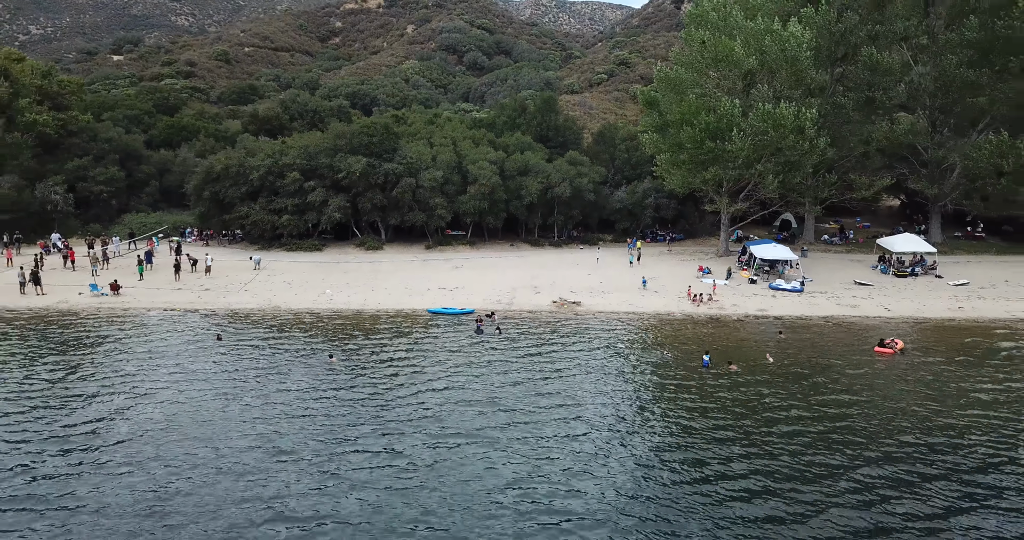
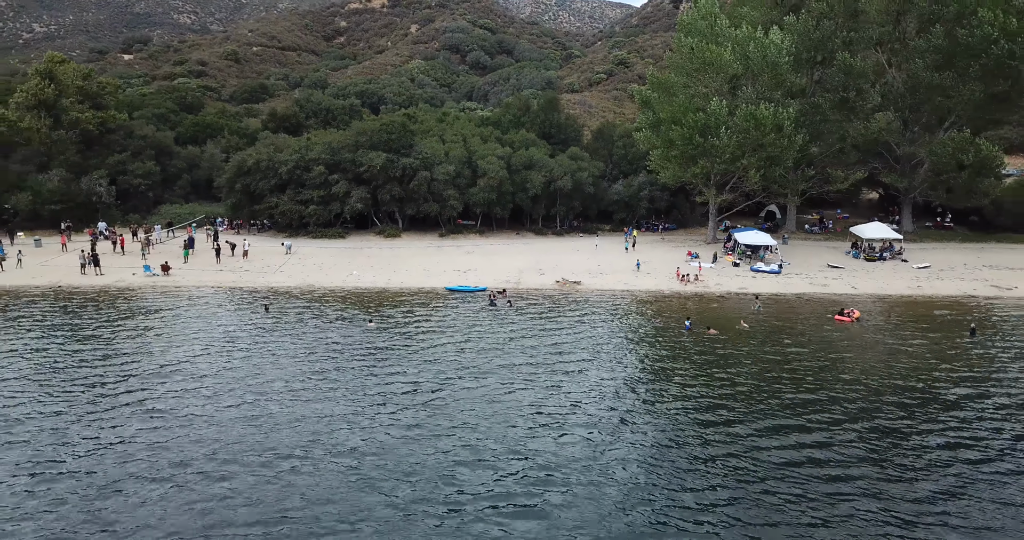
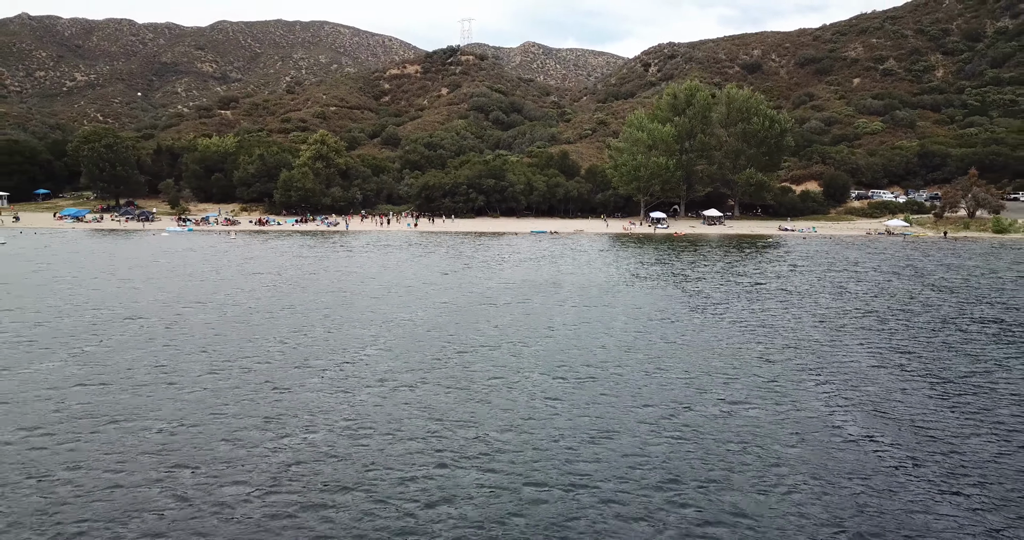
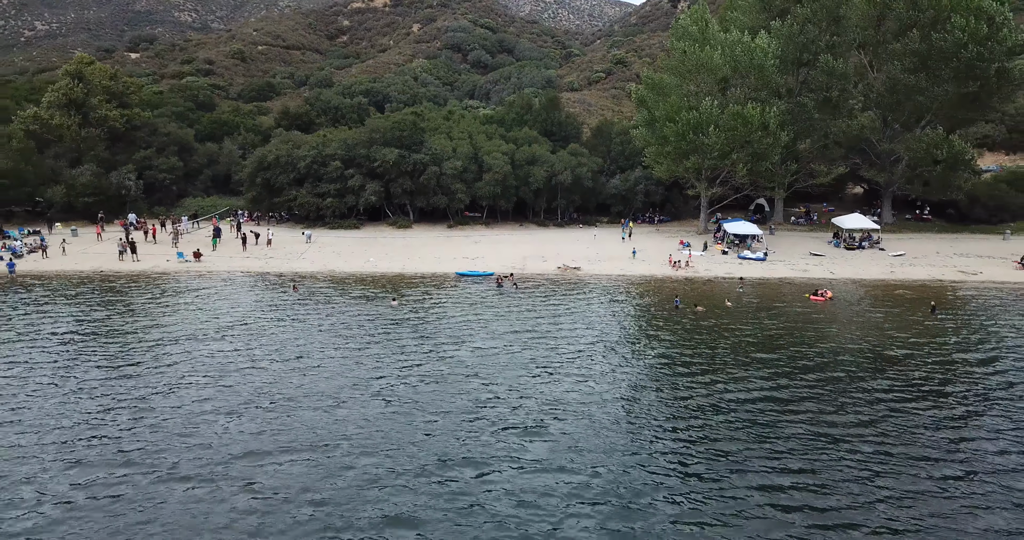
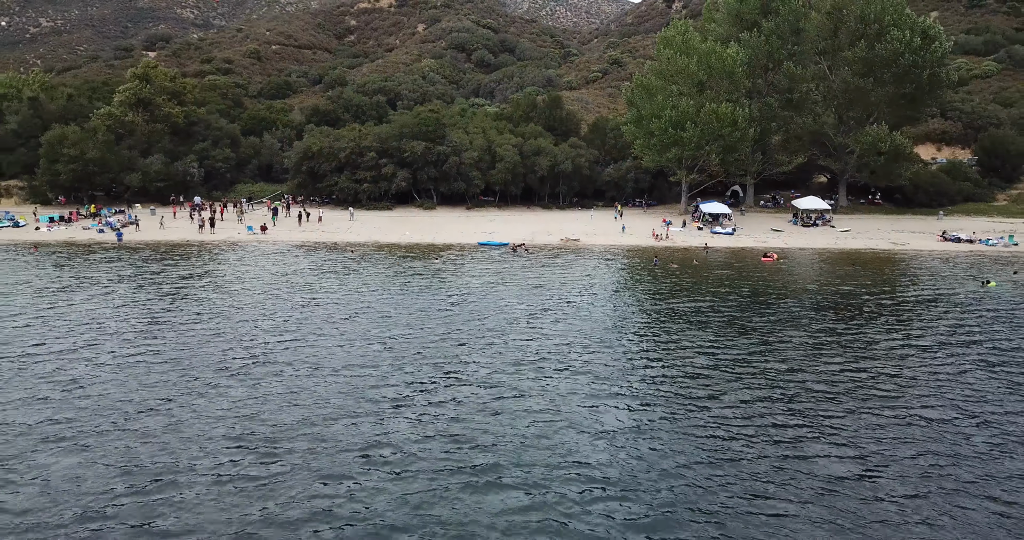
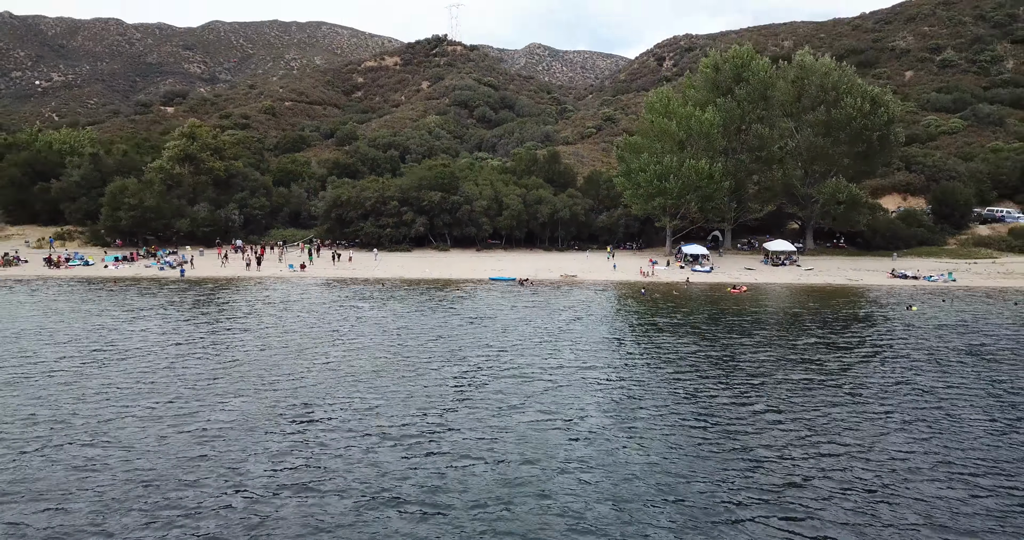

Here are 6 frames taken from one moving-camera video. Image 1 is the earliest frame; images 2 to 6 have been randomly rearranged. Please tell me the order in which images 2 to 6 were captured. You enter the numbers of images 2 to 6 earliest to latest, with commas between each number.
2, 4, 5, 6, 3
